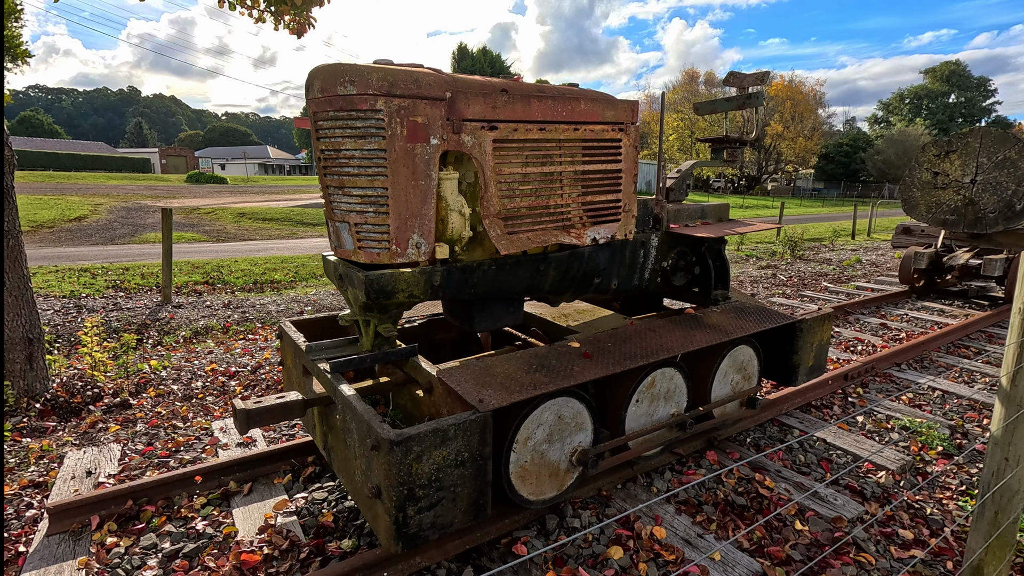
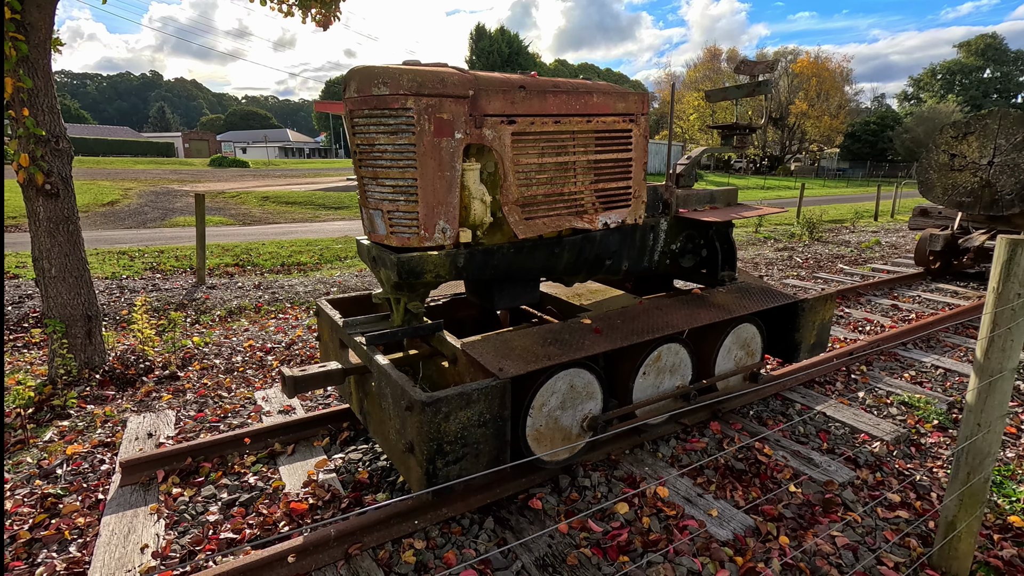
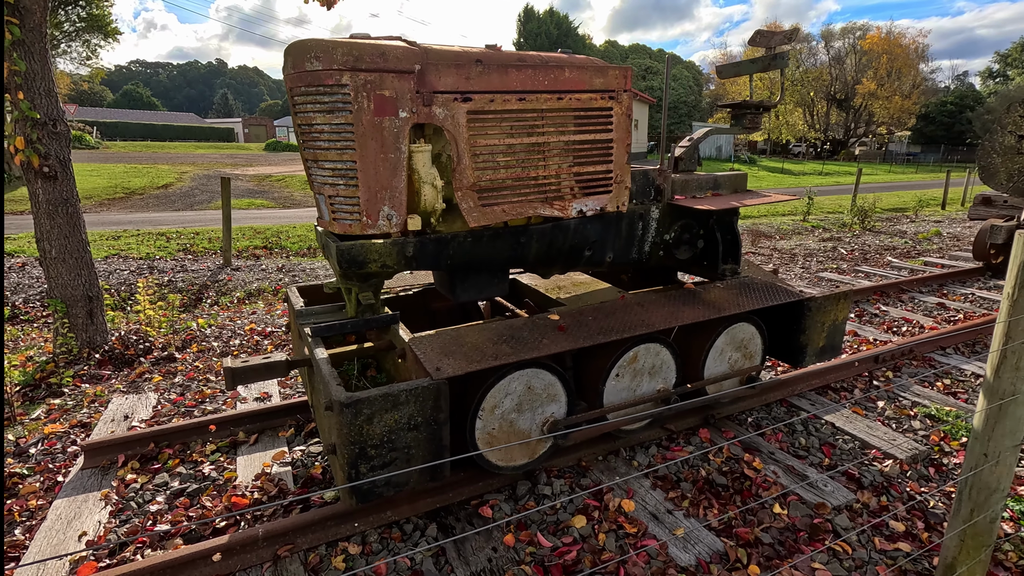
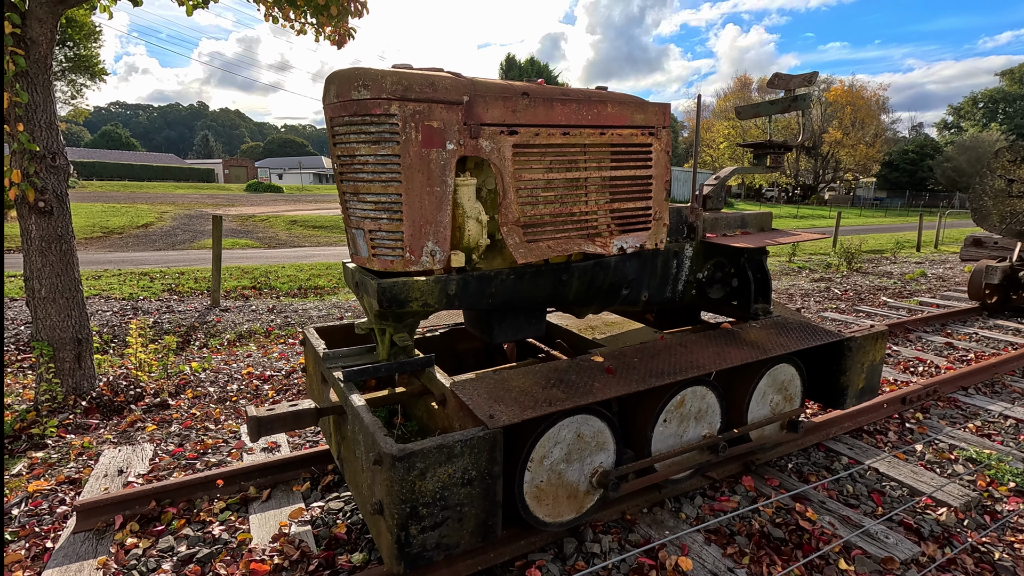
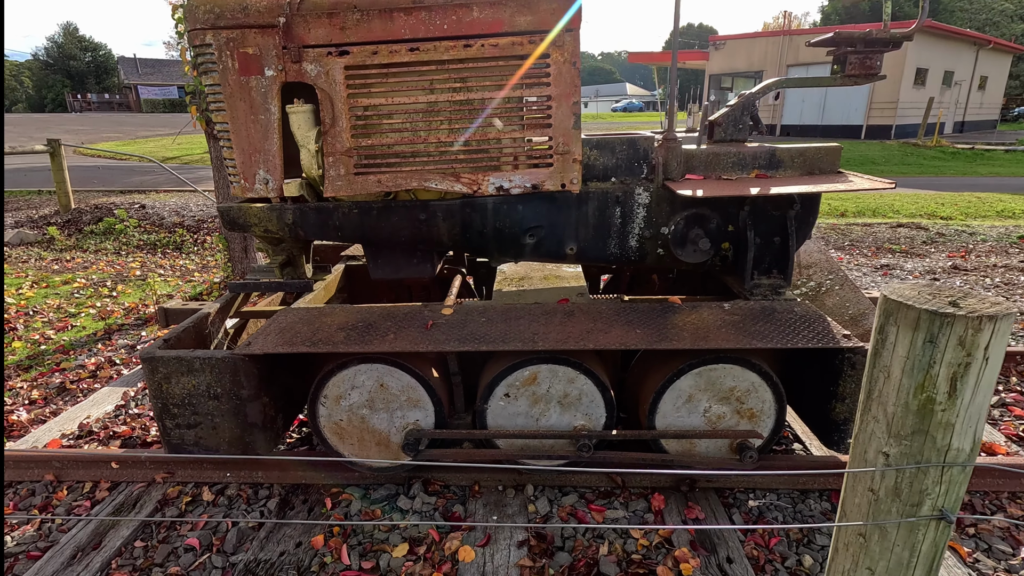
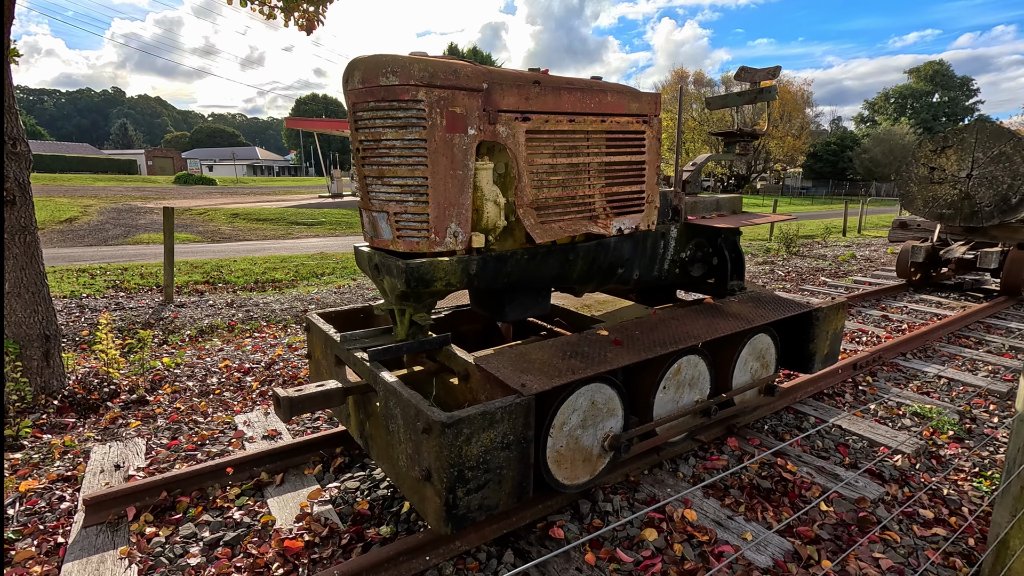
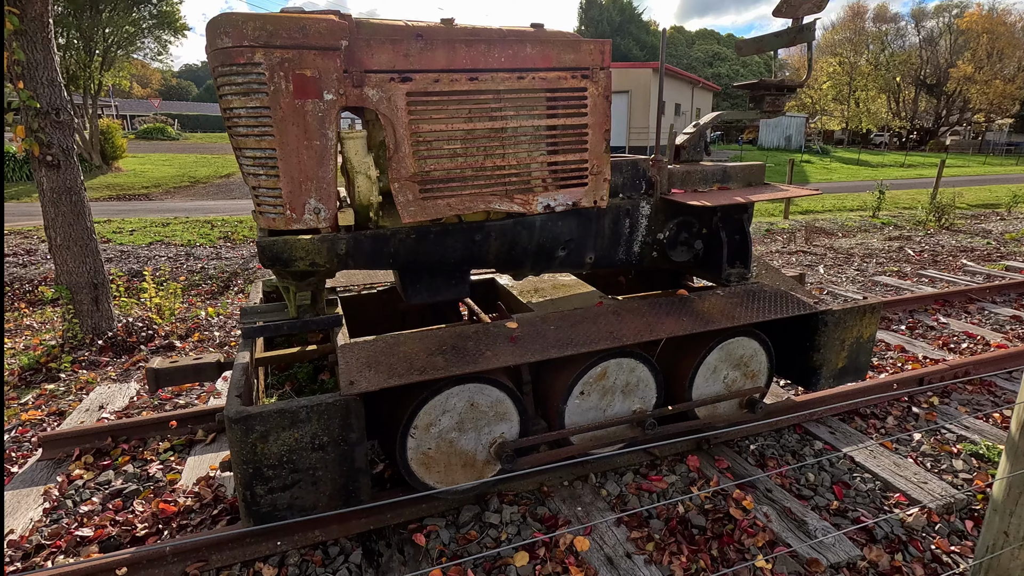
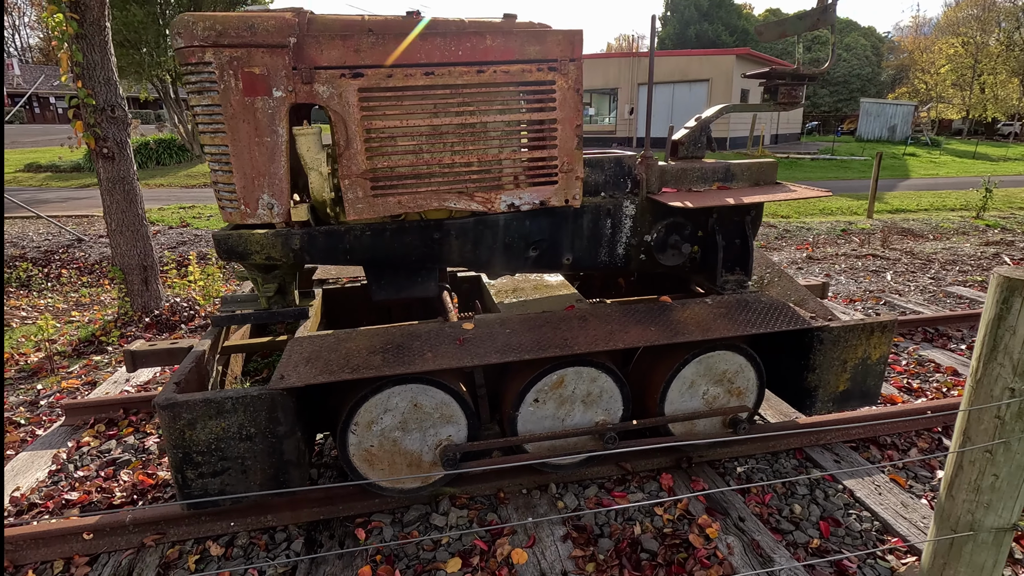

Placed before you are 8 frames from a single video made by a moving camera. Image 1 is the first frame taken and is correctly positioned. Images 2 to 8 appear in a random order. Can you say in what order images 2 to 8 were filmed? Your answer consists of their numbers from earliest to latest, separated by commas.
4, 6, 2, 3, 7, 8, 5
